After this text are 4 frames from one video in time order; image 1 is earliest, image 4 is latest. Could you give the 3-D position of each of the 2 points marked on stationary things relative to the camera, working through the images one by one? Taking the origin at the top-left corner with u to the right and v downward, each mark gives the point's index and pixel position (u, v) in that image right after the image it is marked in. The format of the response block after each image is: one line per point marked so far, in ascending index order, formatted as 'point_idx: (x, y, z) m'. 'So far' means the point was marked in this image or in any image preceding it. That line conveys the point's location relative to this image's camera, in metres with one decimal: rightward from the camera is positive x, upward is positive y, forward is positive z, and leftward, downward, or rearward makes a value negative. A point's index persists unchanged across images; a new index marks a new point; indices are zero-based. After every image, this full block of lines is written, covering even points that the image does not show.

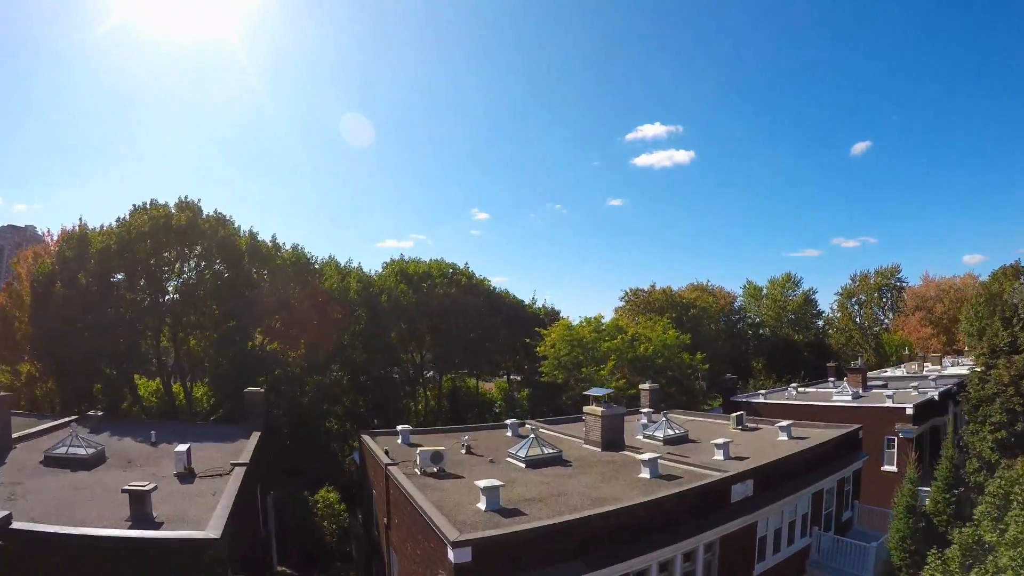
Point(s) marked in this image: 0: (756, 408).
0: (+7.9, -4.0, +18.2) m
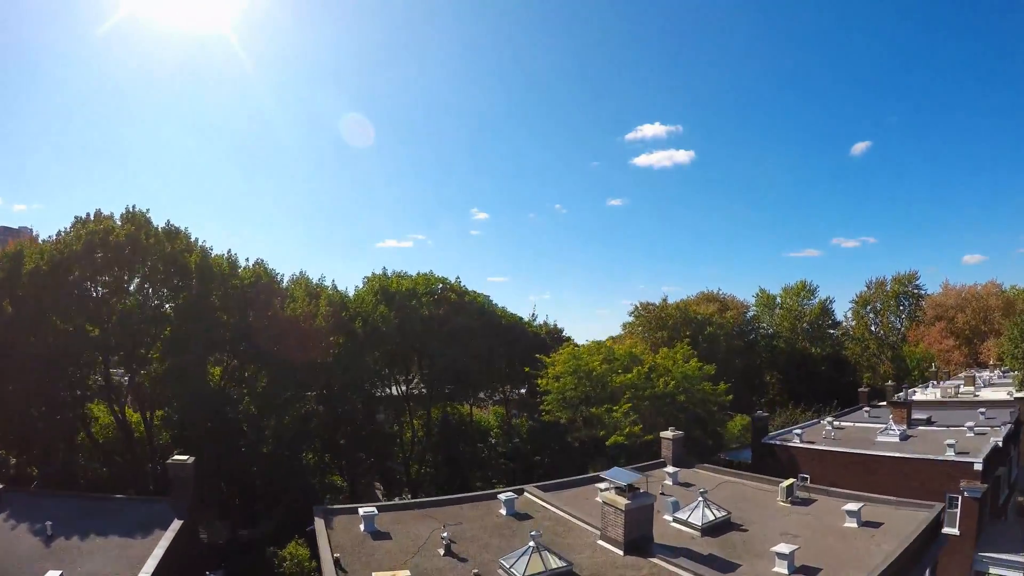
0: (+7.9, -4.6, +15.8) m
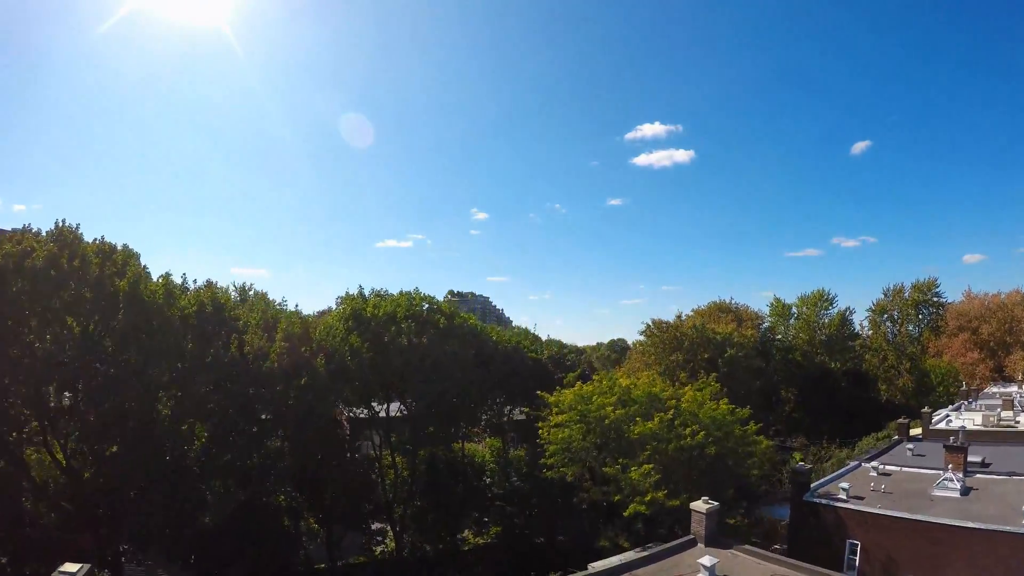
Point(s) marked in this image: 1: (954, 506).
0: (+7.7, -5.3, +13.3) m
1: (+10.7, -5.3, +13.7) m
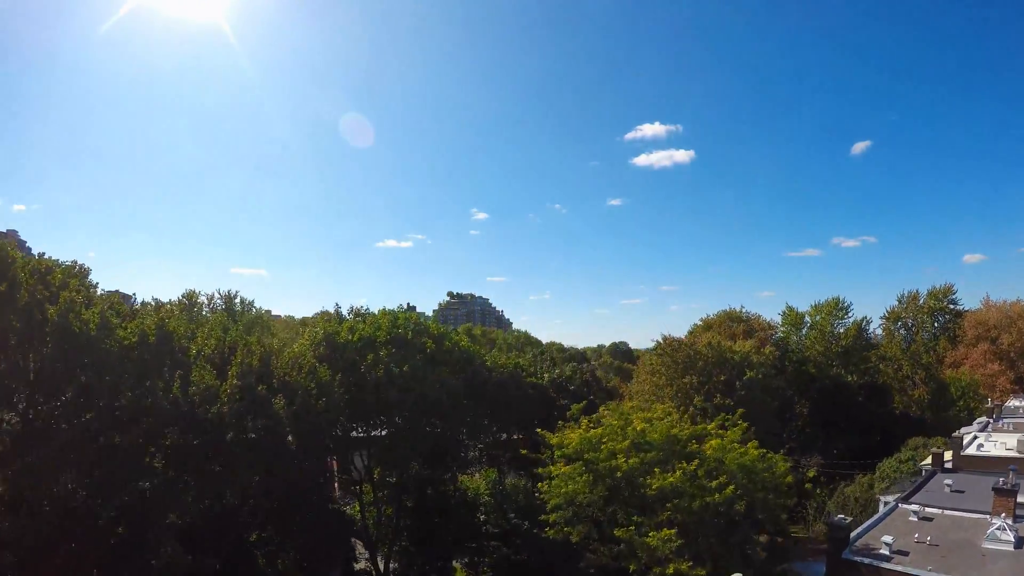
0: (+7.6, -5.9, +11.5) m
1: (+10.6, -5.8, +11.9) m
